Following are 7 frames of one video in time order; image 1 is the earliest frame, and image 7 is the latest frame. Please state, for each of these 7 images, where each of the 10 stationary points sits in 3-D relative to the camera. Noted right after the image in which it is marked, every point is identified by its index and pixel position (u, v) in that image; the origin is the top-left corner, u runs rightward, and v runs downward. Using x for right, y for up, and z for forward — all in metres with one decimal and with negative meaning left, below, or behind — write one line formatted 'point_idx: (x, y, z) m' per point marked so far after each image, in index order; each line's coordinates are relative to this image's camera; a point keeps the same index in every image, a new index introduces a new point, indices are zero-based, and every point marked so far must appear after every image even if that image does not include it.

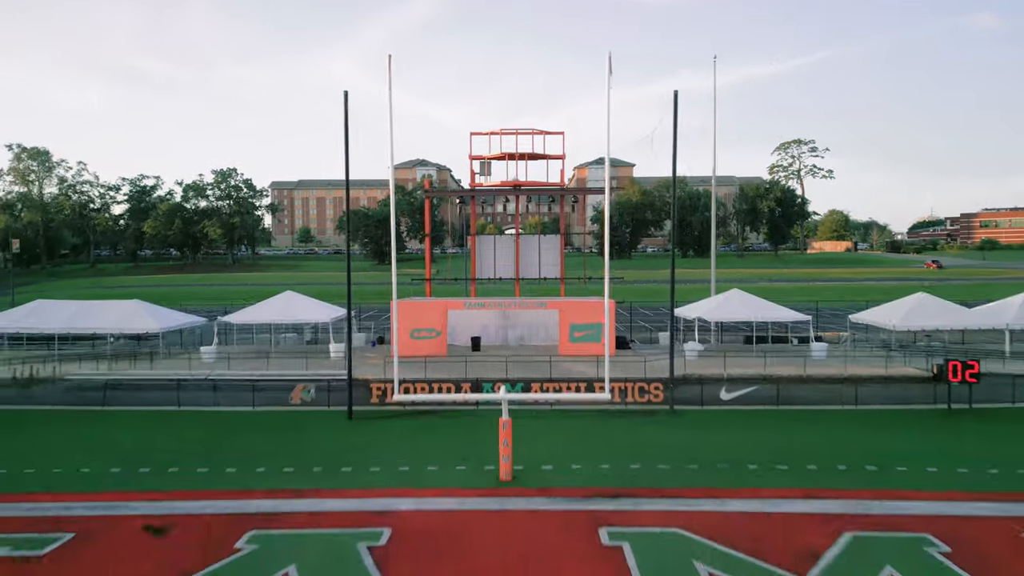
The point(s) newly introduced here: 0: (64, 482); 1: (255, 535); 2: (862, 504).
0: (-6.3, -2.7, +10.3) m
1: (-2.9, -2.8, +8.4) m
2: (+4.3, -2.6, +9.2) m
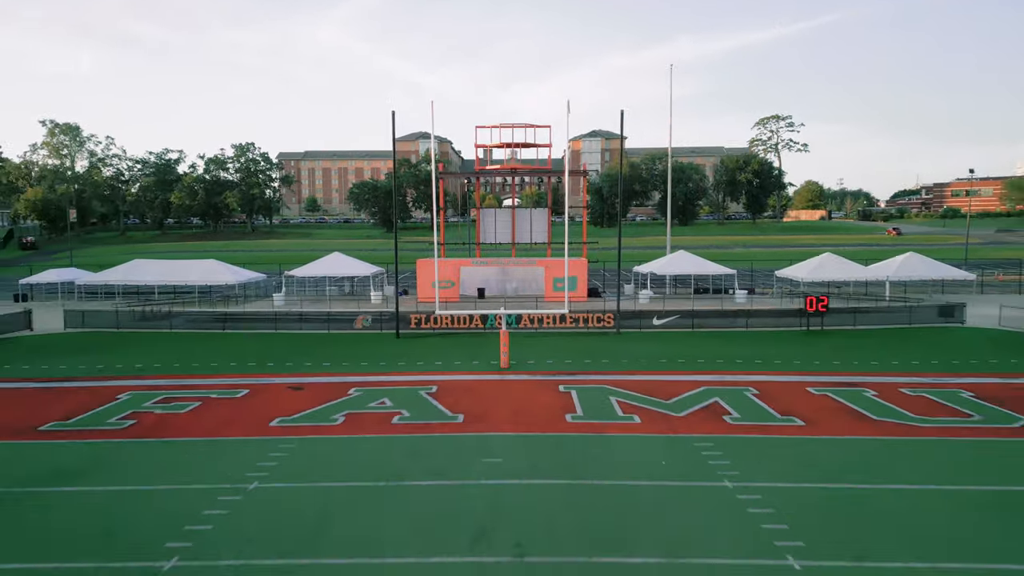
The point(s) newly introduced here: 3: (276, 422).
0: (-6.3, -1.8, +16.0) m
1: (-3.0, -1.9, +14.2) m
2: (+4.2, -1.7, +15.0) m
3: (-3.8, -2.2, +12.2) m
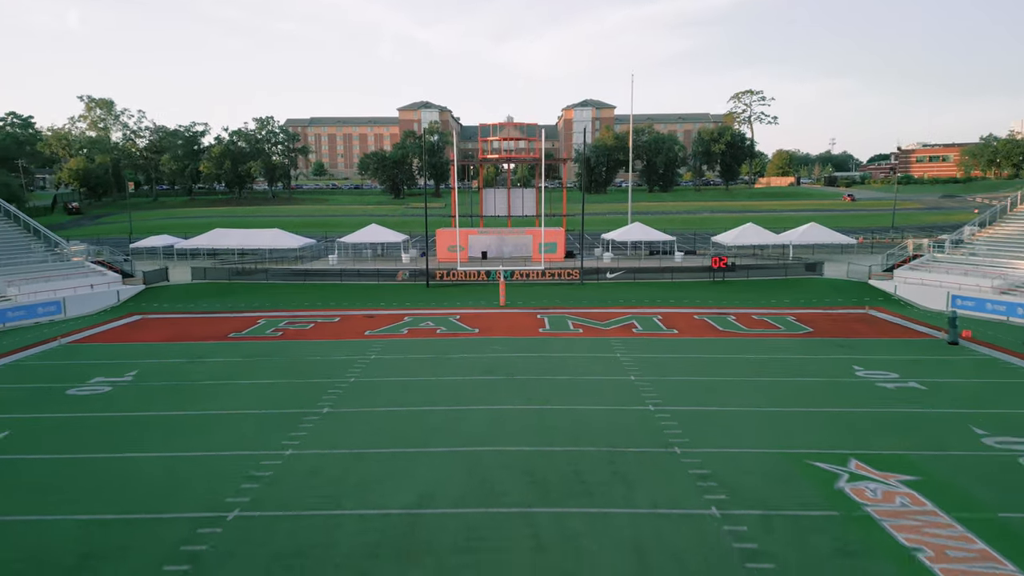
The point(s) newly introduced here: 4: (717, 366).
0: (-6.5, -0.6, +24.0) m
1: (-3.1, -0.9, +22.2) m
2: (+4.0, -0.6, +23.0) m
3: (-3.9, -1.2, +20.1) m
4: (+4.5, -1.7, +15.9) m
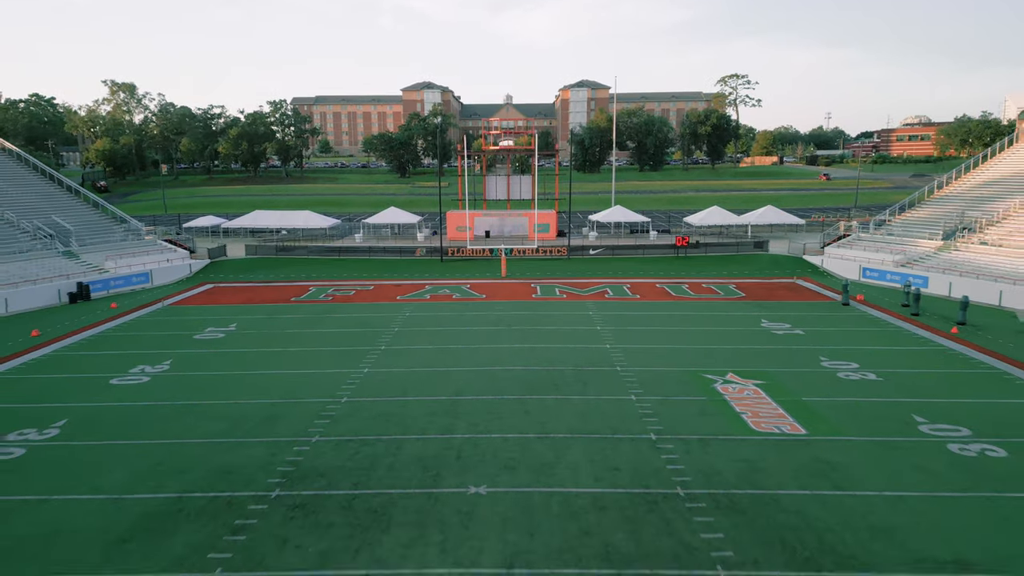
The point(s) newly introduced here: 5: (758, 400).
0: (-6.5, +0.5, +29.5) m
1: (-3.1, +0.1, +27.7) m
2: (+4.0, +0.4, +28.5) m
3: (-3.9, -0.3, +25.7) m
4: (+4.5, -1.0, +21.5) m
5: (+4.7, -2.2, +14.0) m
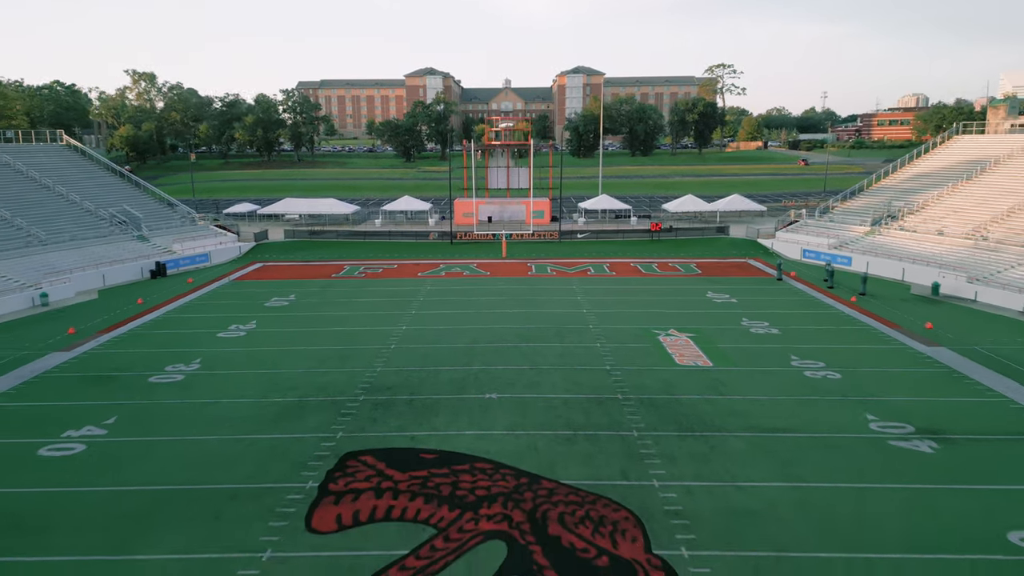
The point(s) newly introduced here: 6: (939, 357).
0: (-6.6, +1.5, +35.2) m
1: (-3.2, +1.1, +33.4) m
2: (+4.0, +1.4, +34.2) m
3: (-3.9, +0.6, +31.4) m
4: (+4.5, -0.2, +27.2) m
5: (+4.7, -1.6, +19.7) m
6: (+11.0, -1.7, +18.9) m
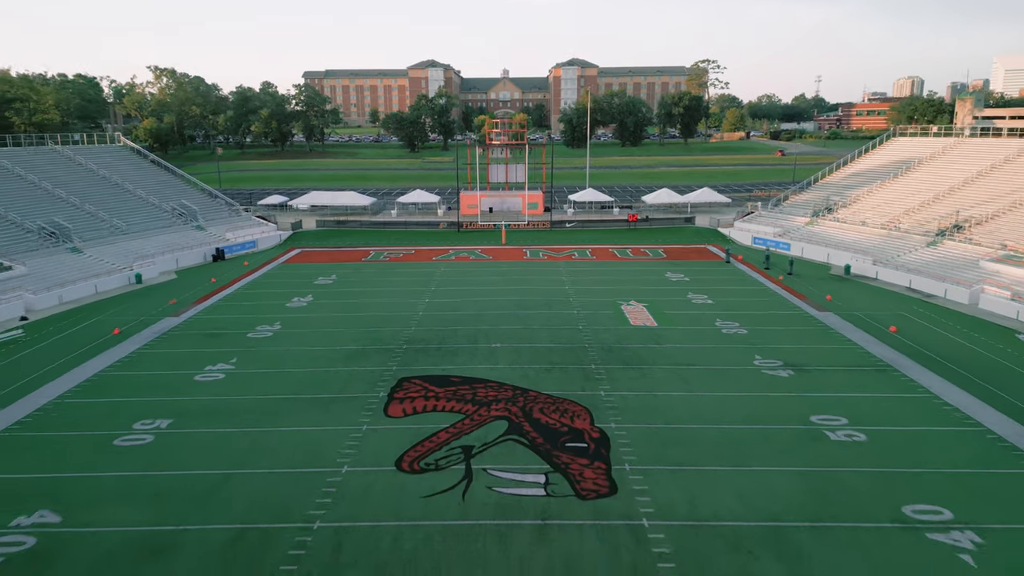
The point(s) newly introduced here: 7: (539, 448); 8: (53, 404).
0: (-6.7, +2.5, +41.7) m
1: (-3.3, +2.1, +39.9) m
2: (+3.9, +2.5, +40.8) m
3: (-4.0, +1.6, +38.0) m
4: (+4.4, +0.7, +33.8) m
5: (+4.6, -0.9, +26.4) m
6: (+10.9, -1.1, +25.6) m
7: (+0.6, -3.4, +15.4) m
8: (-11.7, -2.9, +18.6) m
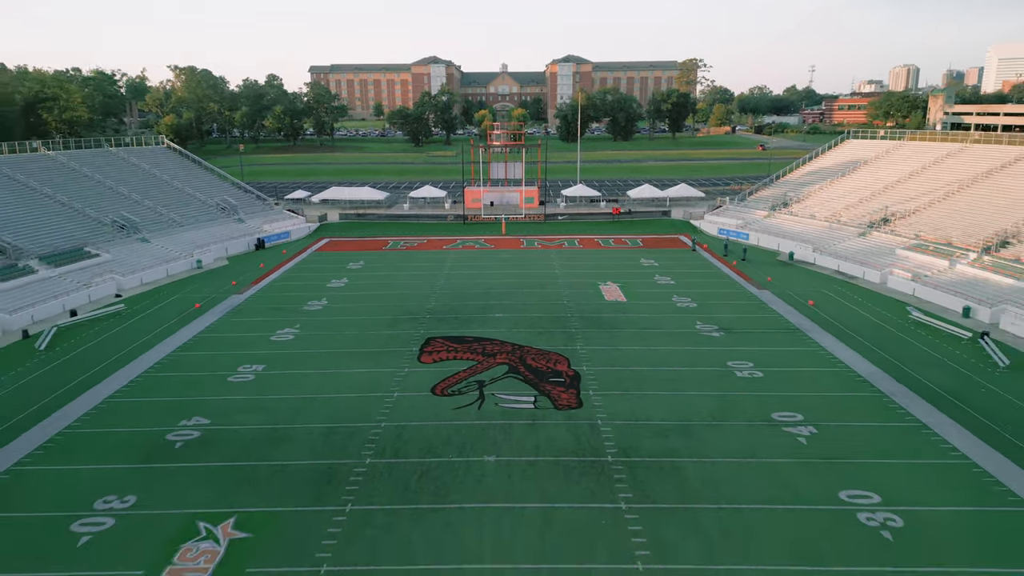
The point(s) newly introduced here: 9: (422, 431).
0: (-6.7, +3.6, +48.1) m
1: (-3.3, +3.1, +46.3) m
2: (+3.8, +3.5, +47.2) m
3: (-4.1, +2.5, +44.3) m
4: (+4.3, +1.6, +40.3) m
5: (+4.6, -0.1, +32.8) m
6: (+10.9, -0.3, +32.0) m
7: (+0.5, -2.8, +21.9) m
8: (-11.7, -2.3, +25.1) m
9: (-2.3, -3.7, +18.7) m
